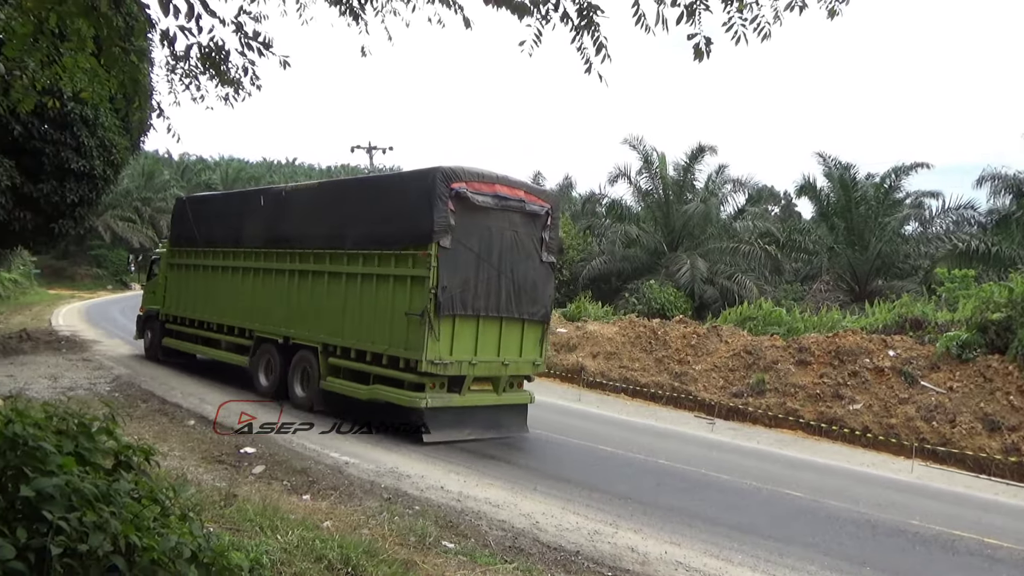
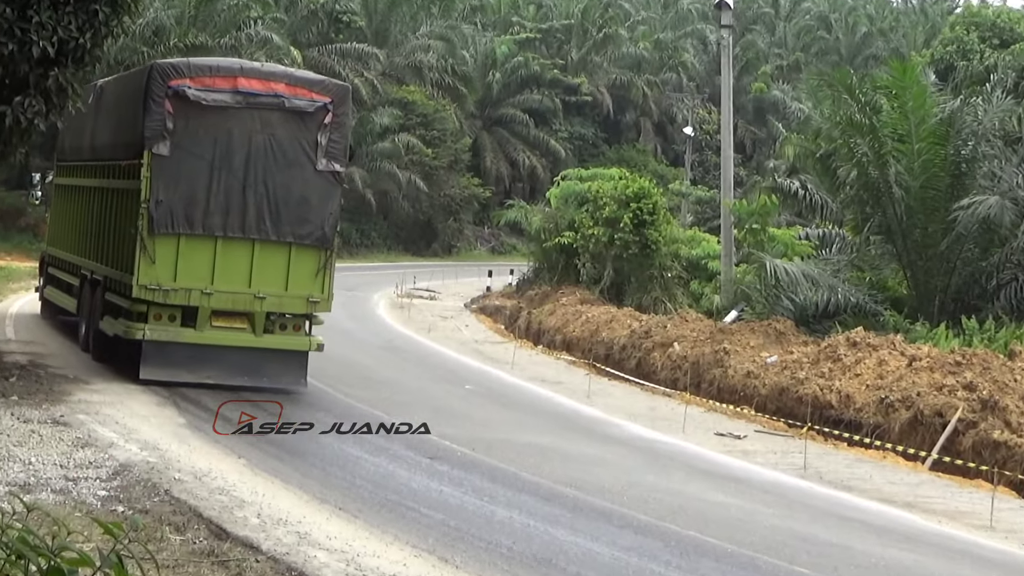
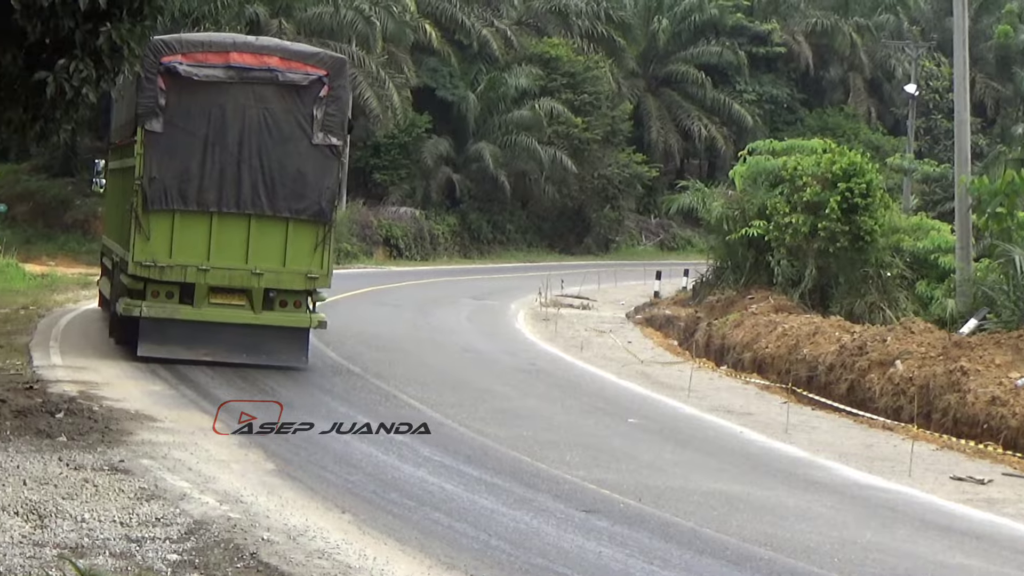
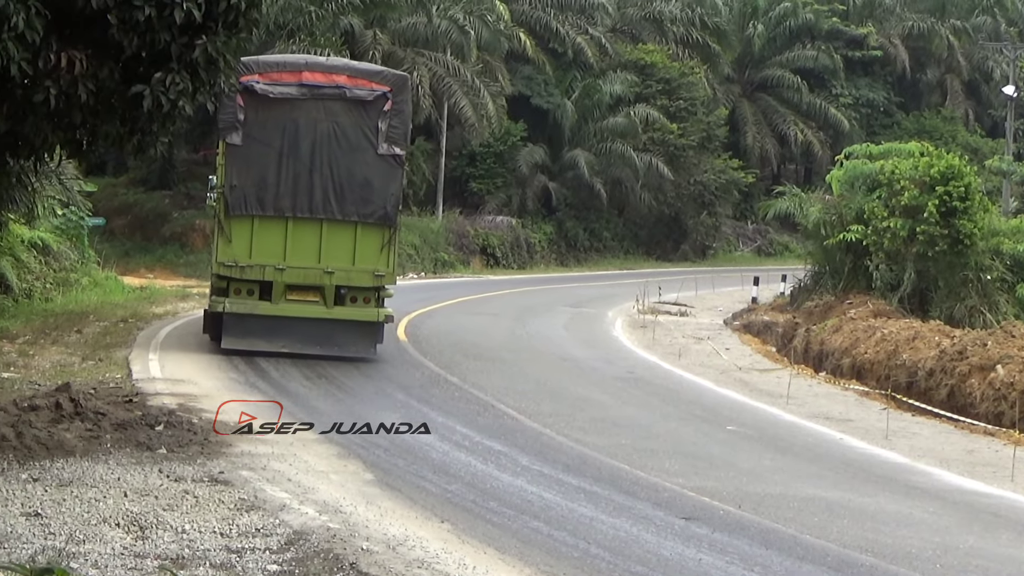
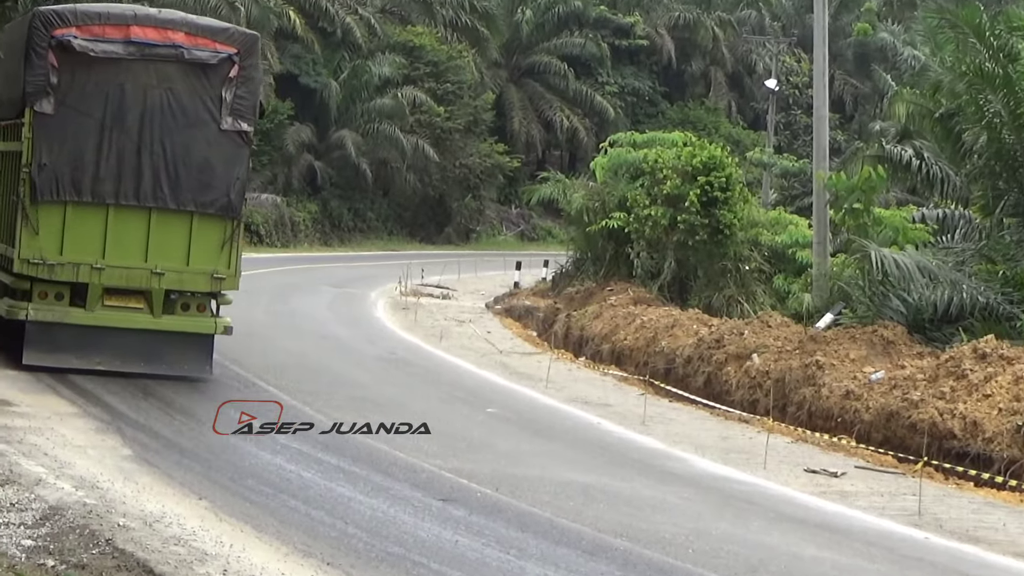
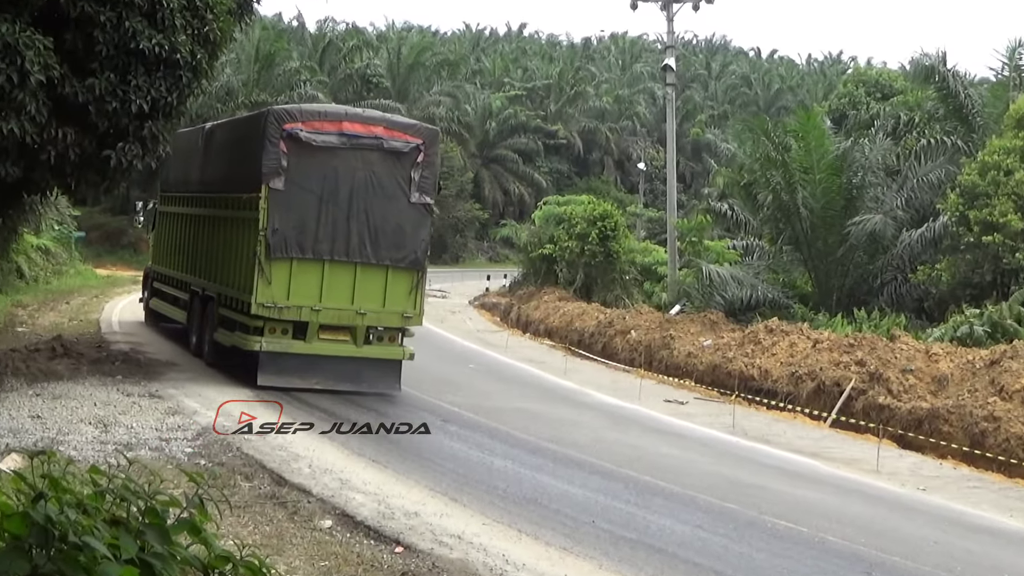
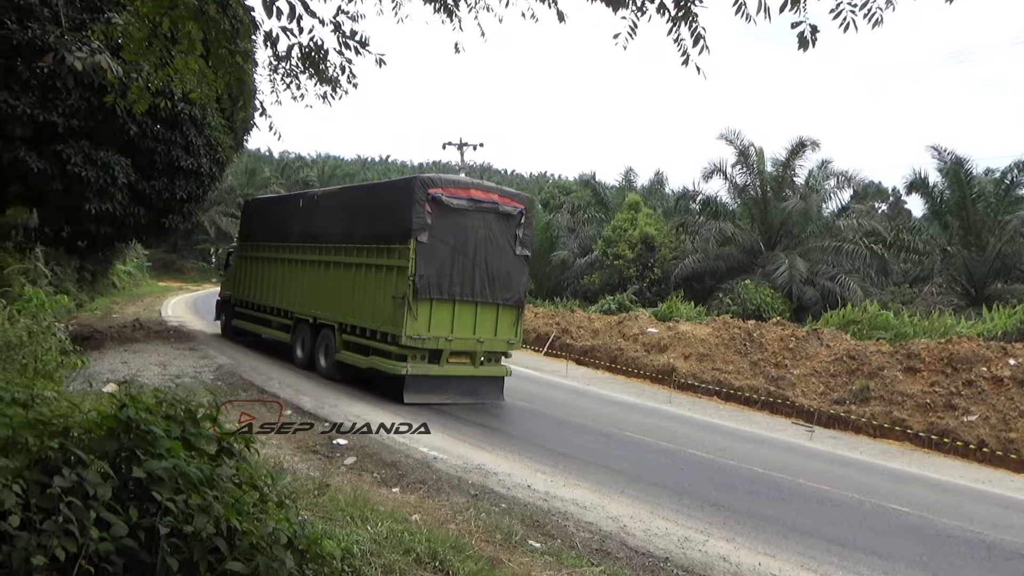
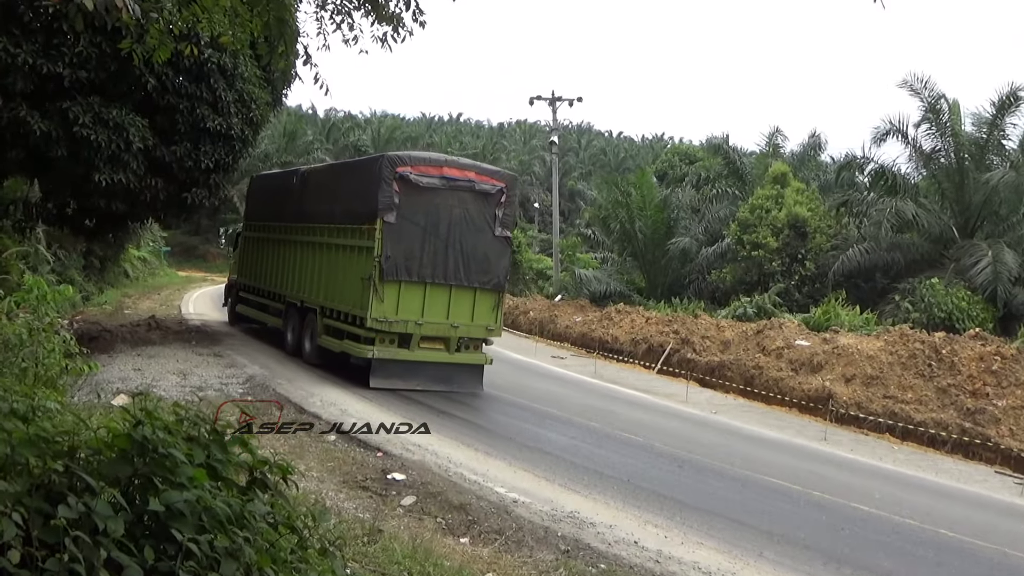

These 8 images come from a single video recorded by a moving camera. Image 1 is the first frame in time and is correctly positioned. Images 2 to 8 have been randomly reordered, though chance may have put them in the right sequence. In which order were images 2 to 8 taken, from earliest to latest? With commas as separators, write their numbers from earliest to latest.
7, 8, 6, 2, 5, 3, 4
